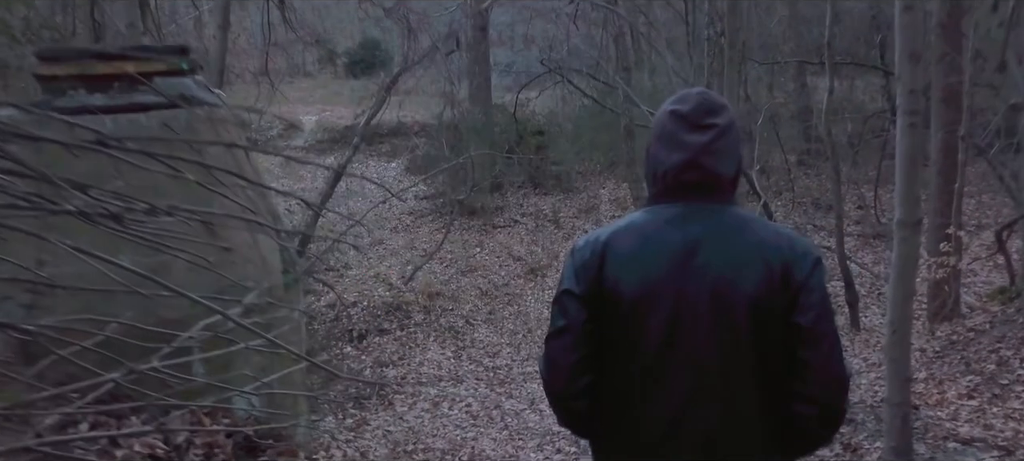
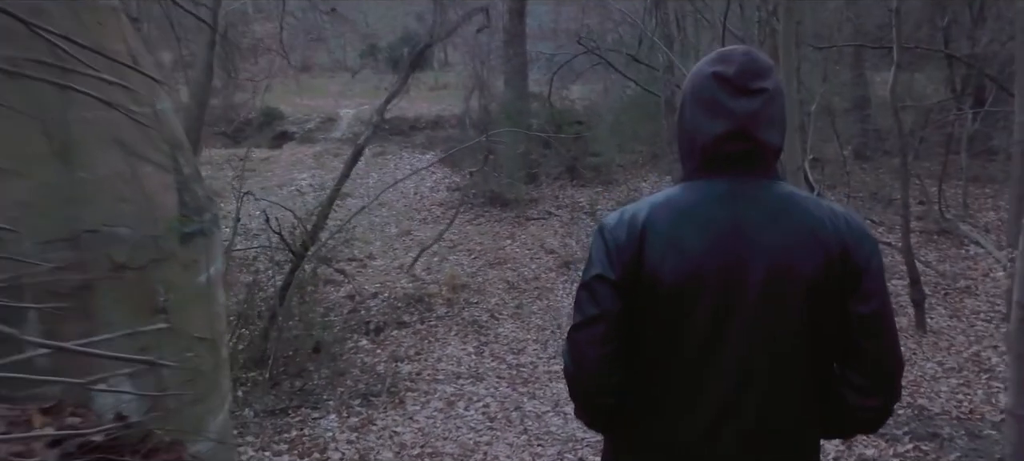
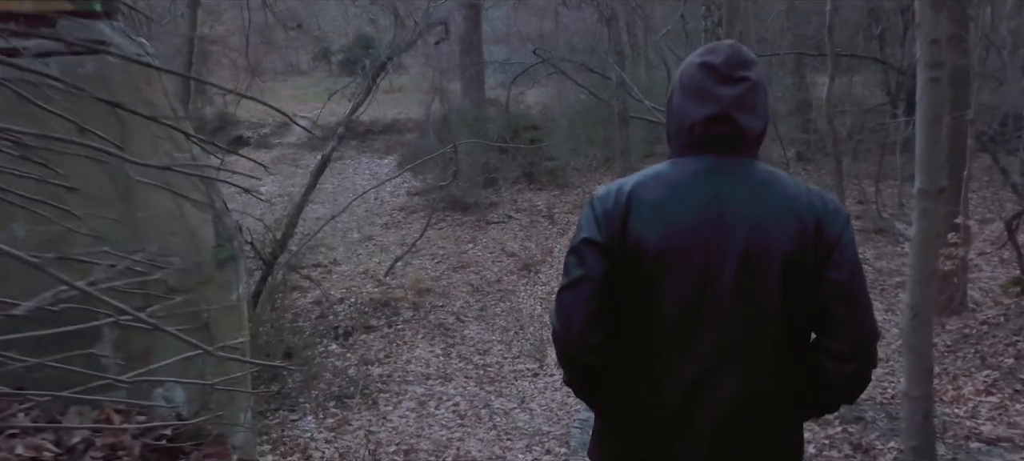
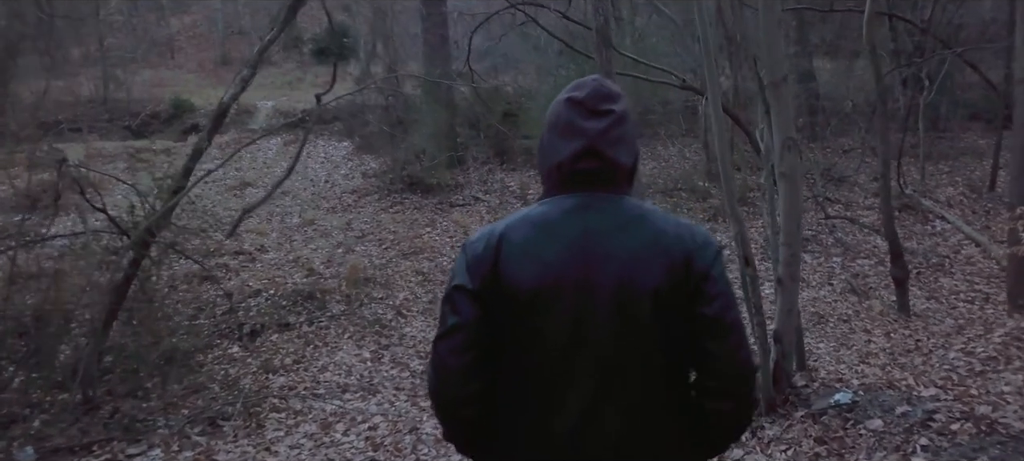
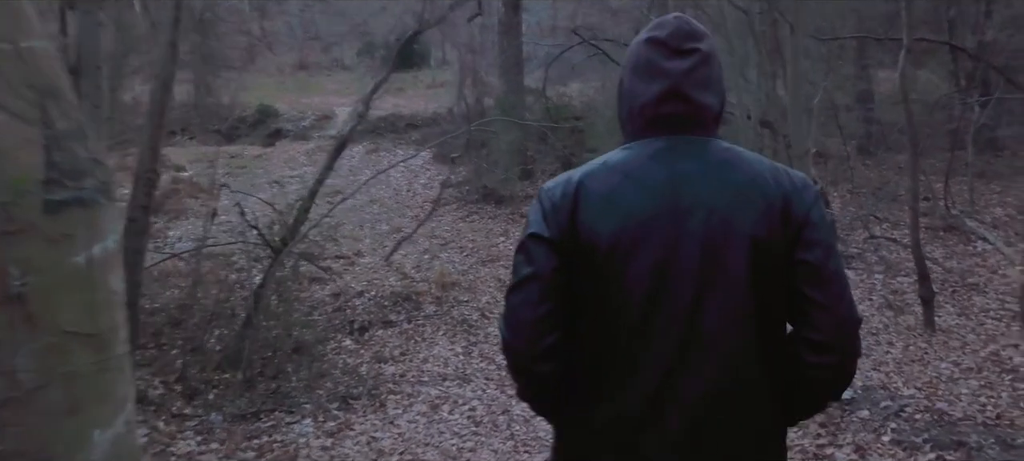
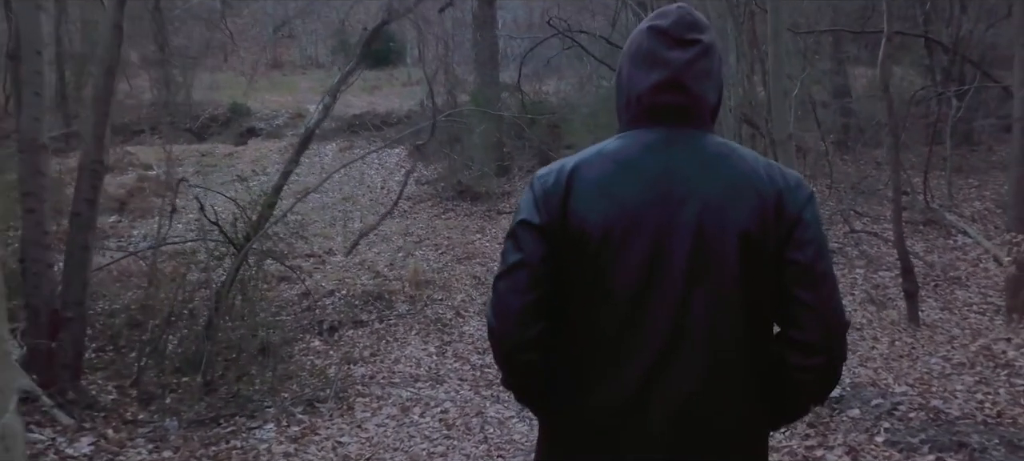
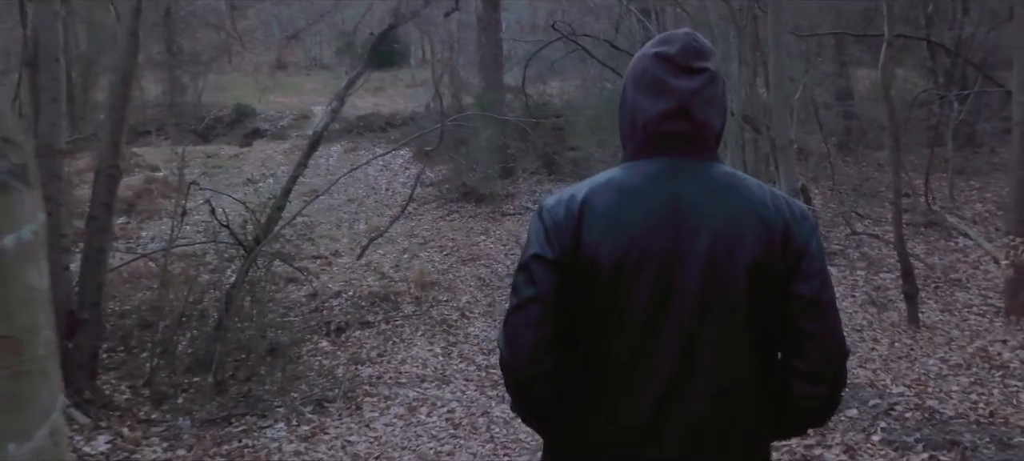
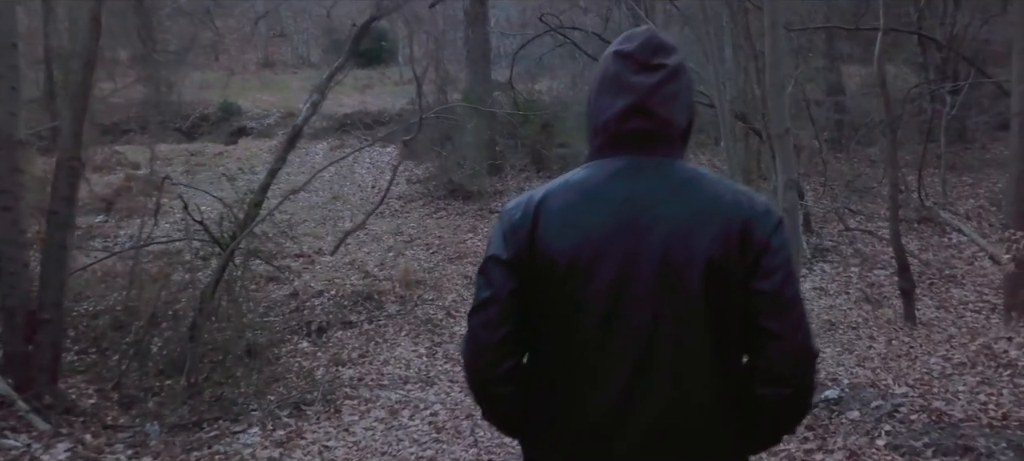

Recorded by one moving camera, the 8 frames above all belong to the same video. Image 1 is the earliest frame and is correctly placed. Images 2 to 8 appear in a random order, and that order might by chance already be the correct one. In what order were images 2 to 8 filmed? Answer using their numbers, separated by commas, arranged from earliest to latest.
3, 2, 5, 7, 6, 8, 4
